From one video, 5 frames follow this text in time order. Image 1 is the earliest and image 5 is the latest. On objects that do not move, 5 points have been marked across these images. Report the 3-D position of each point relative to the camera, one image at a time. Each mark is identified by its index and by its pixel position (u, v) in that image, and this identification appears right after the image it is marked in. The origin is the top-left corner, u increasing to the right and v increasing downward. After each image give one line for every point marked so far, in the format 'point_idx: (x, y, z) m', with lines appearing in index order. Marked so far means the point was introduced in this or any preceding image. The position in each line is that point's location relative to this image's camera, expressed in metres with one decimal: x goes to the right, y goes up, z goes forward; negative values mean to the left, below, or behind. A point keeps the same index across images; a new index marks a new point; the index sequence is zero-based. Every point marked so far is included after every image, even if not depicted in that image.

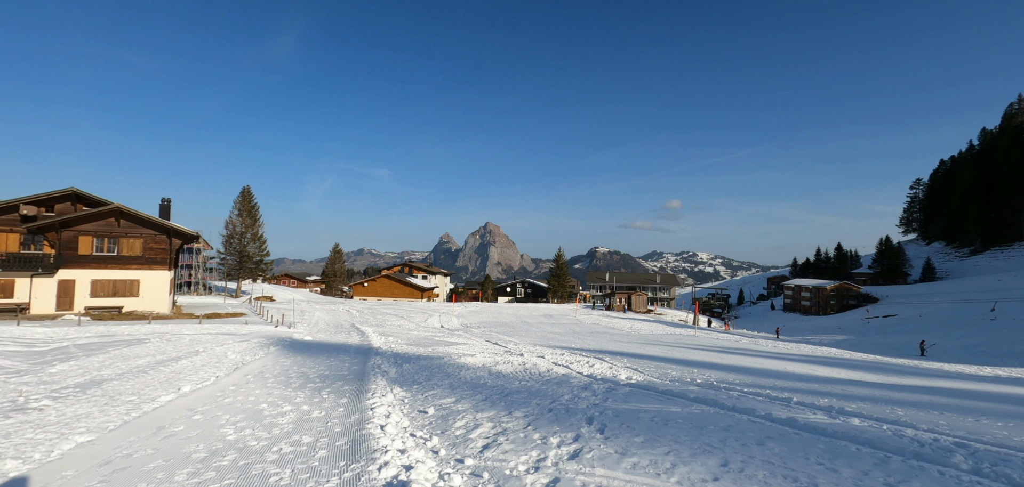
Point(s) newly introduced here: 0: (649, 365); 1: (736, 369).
0: (+5.2, -4.7, +18.9) m
1: (+8.9, -5.0, +19.4) m
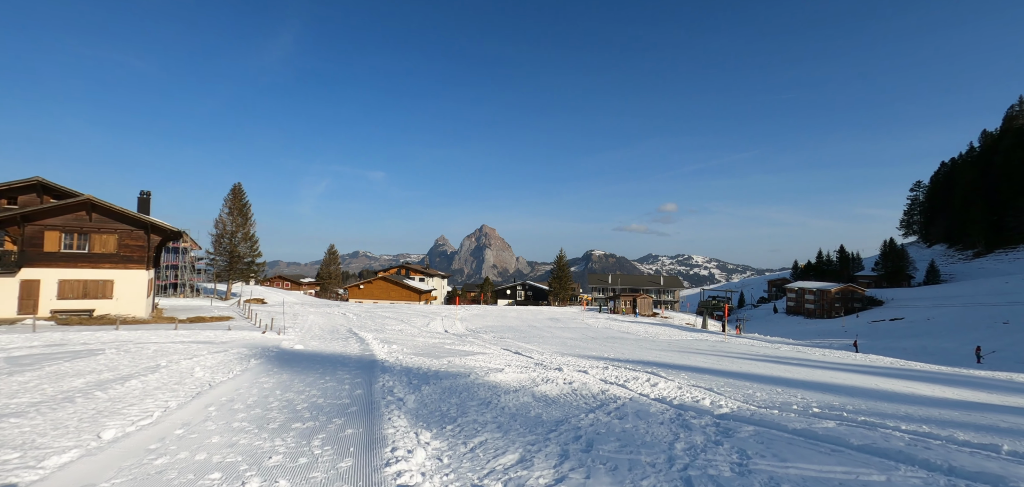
0: (+6.4, -4.4, +15.3) m
1: (+10.1, -4.6, +15.8) m
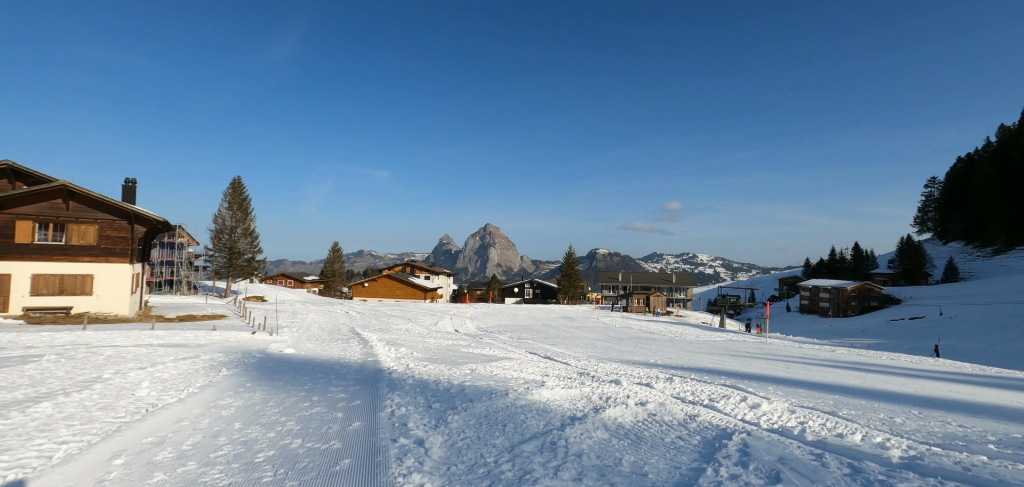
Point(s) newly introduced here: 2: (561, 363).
0: (+7.6, -3.8, +11.6) m
1: (+11.2, -4.0, +12.1) m
2: (+1.7, -4.2, +17.3) m
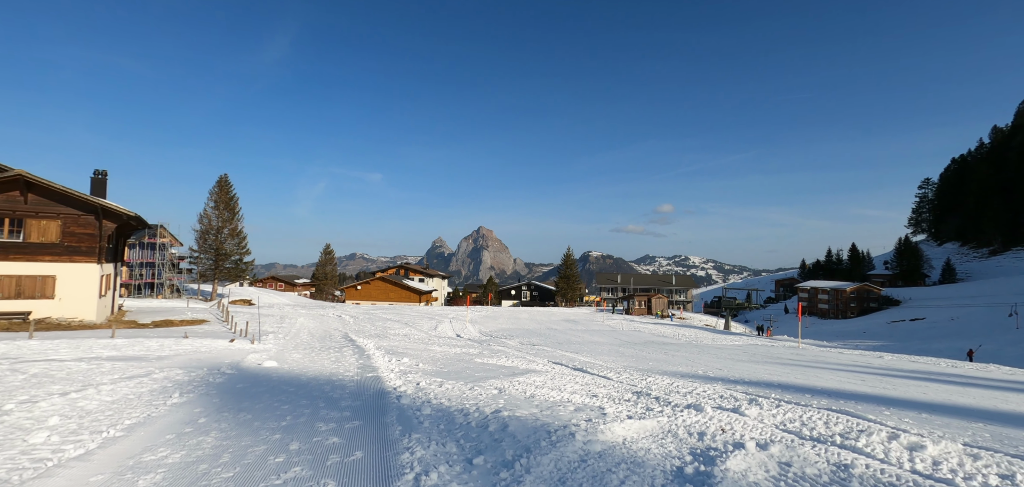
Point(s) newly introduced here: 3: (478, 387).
0: (+8.5, -3.4, +8.6) m
1: (+12.2, -3.7, +9.2) m
2: (+2.6, -3.9, +14.3) m
3: (-0.9, -3.5, +12.0) m
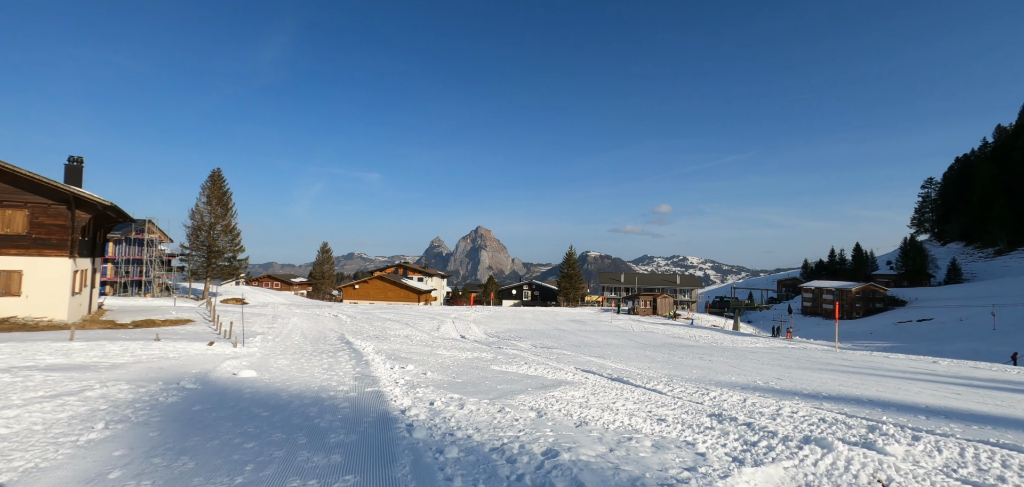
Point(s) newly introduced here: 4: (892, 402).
0: (+9.3, -3.0, +6.0) m
1: (+13.0, -3.3, +6.6) m
2: (+3.3, -3.5, +11.6) m
3: (-0.1, -3.1, +9.3) m
4: (+9.0, -3.8, +11.8) m
